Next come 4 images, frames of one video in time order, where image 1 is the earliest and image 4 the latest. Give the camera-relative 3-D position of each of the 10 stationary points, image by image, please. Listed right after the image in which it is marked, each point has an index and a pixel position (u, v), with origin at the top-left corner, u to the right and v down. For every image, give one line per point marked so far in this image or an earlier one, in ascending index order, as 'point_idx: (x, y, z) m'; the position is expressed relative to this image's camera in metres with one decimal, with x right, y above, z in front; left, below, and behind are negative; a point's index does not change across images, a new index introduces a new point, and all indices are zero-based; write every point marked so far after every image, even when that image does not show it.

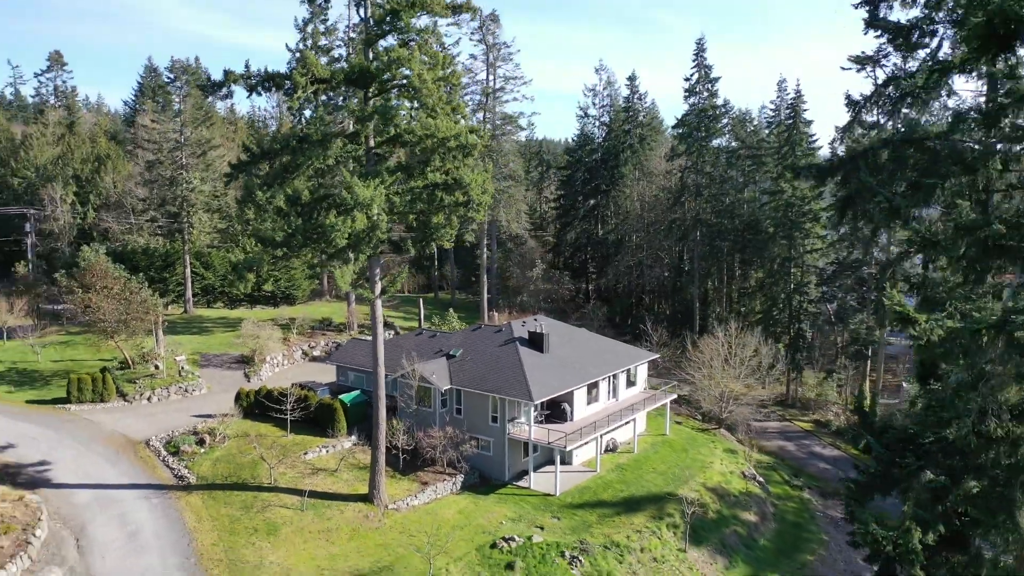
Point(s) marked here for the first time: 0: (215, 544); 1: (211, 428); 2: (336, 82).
0: (-5.4, -4.6, +14.8) m
1: (-7.0, -3.3, +19.0) m
2: (-3.2, +3.8, +14.9) m
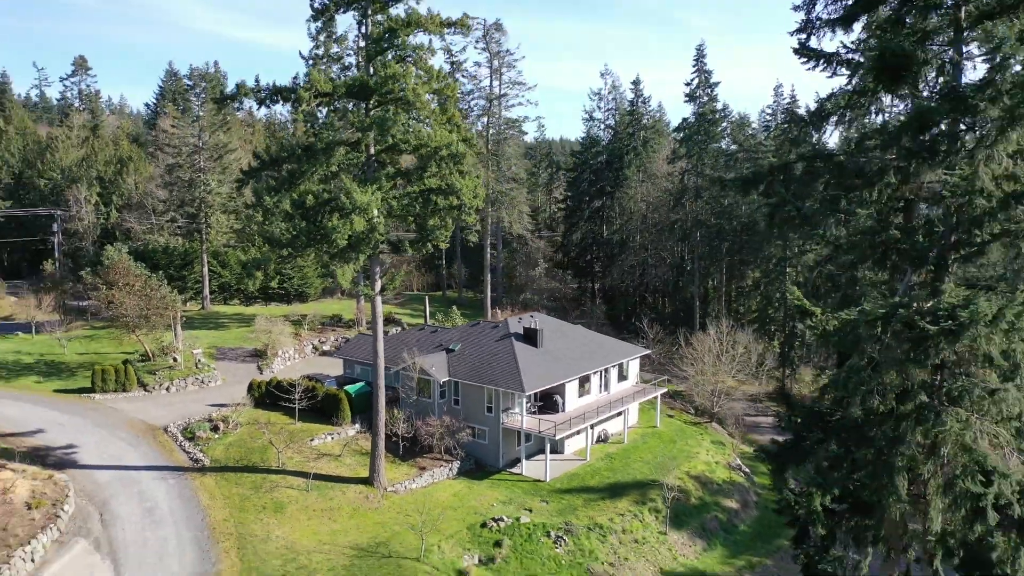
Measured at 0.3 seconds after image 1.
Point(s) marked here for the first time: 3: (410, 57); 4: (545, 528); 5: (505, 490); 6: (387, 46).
0: (-5.6, -4.6, +16.1) m
1: (-7.2, -3.2, +20.4) m
2: (-3.4, +3.8, +16.2) m
3: (-2.1, +4.6, +16.4) m
4: (+0.7, -5.1, +17.5) m
5: (-0.2, -4.7, +19.2) m
6: (-2.5, +4.8, +16.2) m
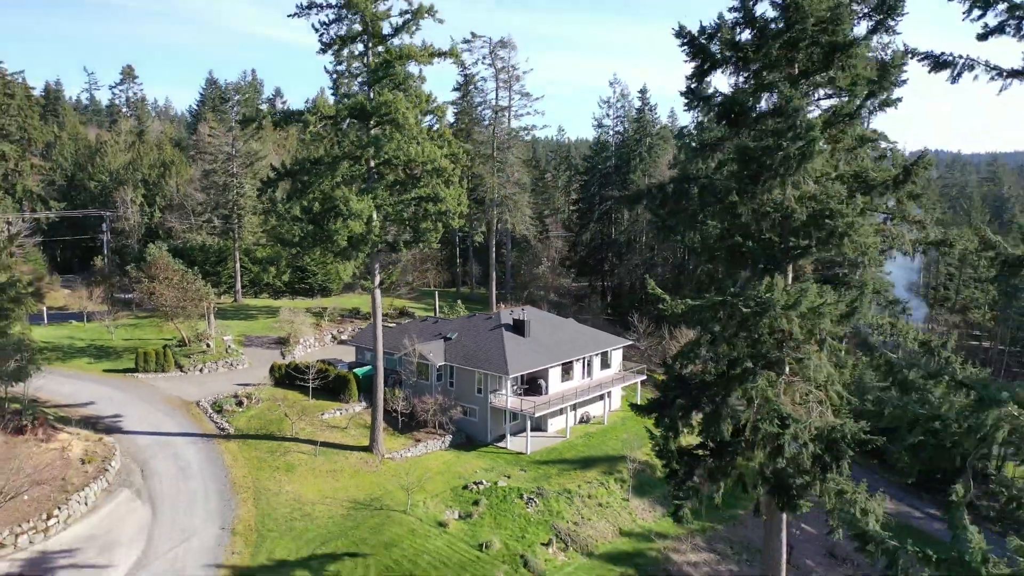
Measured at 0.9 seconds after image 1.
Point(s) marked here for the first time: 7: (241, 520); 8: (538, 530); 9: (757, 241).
0: (-6.2, -4.4, +19.0) m
1: (-7.6, -3.0, +23.4) m
2: (-4.0, +4.0, +19.0) m
3: (-2.6, +4.8, +19.2) m
4: (+0.2, -5.0, +20.2) m
5: (-0.6, -4.6, +21.8) m
6: (-3.0, +4.9, +19.0) m
7: (-5.7, -4.9, +17.3) m
8: (+0.6, -5.6, +18.9) m
9: (+3.2, +0.6, +10.9) m
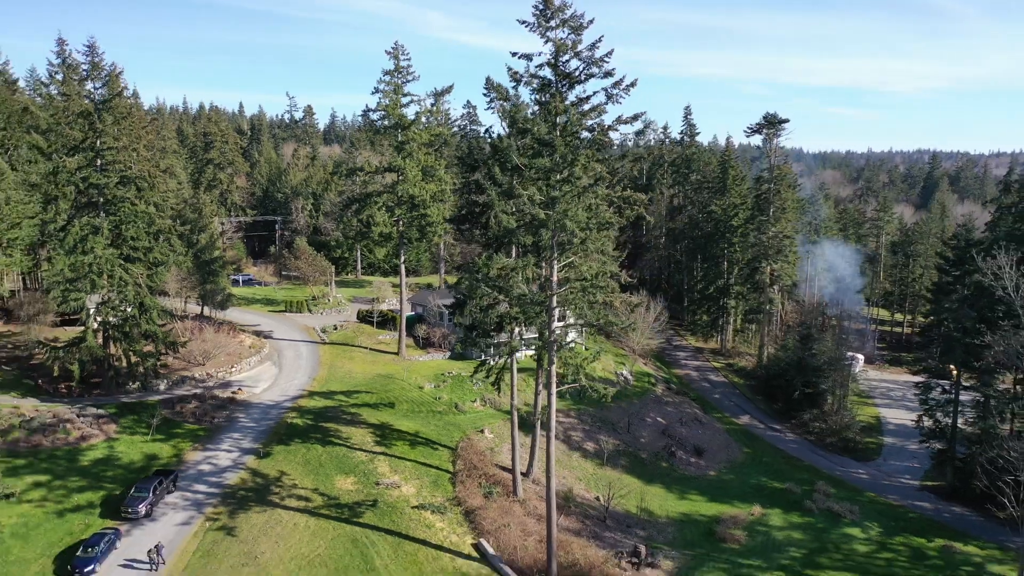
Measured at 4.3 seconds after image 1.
0: (-8.2, -3.2, +36.3) m
1: (-8.5, -1.8, +40.9) m
2: (-5.8, +5.1, +35.8) m
3: (-4.4, +5.9, +35.7) m
4: (-1.7, -4.0, +36.1) m
5: (-2.2, -3.5, +37.9) m
6: (-4.8, +6.0, +35.6) m
7: (-8.1, -3.7, +34.5) m
8: (-1.7, -4.5, +34.7) m
9: (-0.6, +1.6, +26.4) m
